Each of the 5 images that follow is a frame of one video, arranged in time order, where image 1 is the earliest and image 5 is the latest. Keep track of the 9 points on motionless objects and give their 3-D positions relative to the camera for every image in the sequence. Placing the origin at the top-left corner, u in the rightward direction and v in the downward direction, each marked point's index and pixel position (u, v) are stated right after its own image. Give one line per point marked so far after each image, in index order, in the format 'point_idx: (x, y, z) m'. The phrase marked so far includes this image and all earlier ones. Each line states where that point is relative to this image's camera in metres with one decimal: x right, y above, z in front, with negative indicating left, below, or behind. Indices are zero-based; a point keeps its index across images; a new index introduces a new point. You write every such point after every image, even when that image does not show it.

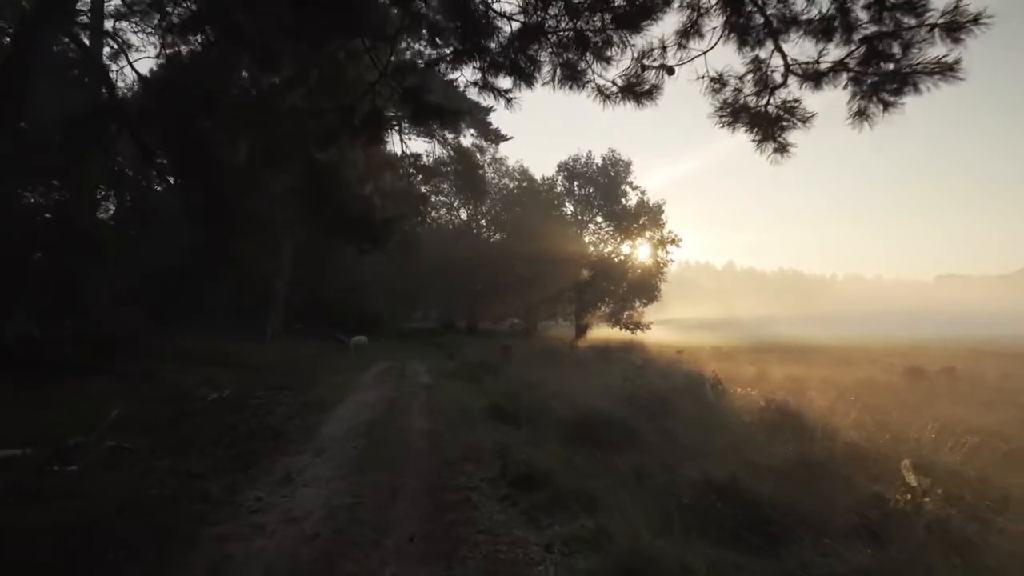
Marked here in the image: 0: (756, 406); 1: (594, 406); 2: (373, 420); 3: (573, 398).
0: (+5.4, -2.7, +15.9) m
1: (+1.7, -2.5, +14.9) m
2: (-2.9, -2.8, +15.0) m
3: (+1.4, -2.6, +16.4) m
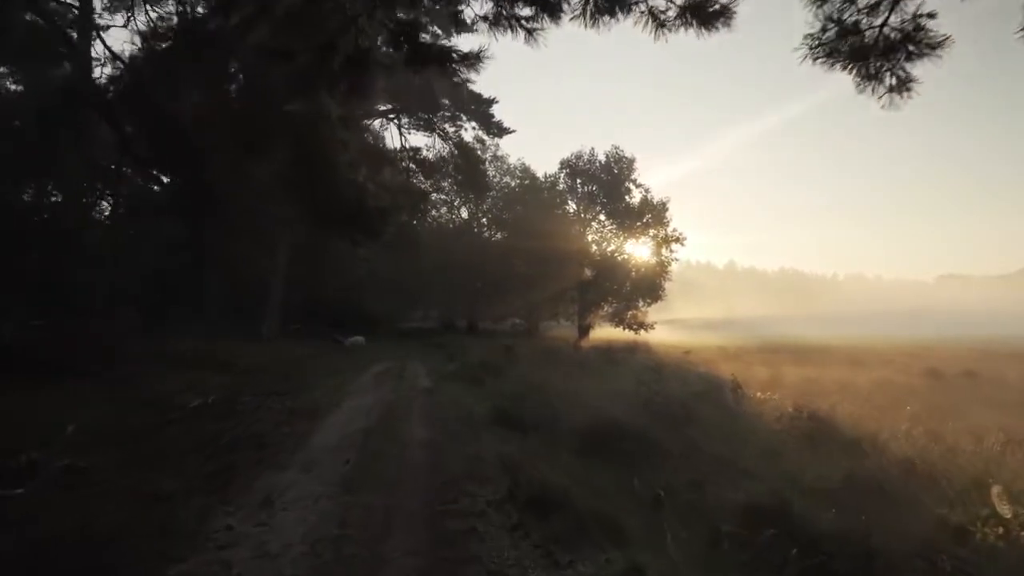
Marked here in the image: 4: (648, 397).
0: (+5.5, -2.6, +14.7) m
1: (+1.9, -2.4, +13.7) m
2: (-2.8, -2.7, +13.8) m
3: (+1.5, -2.5, +15.2) m
4: (+3.0, -2.4, +15.4) m
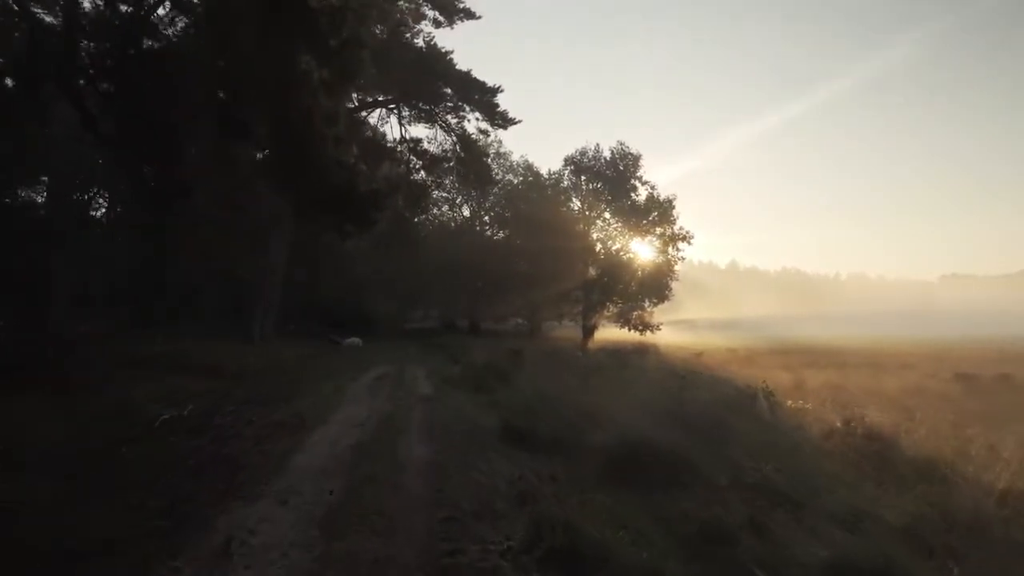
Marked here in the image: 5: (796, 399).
0: (+5.7, -2.6, +13.0) m
1: (+2.1, -2.4, +12.1) m
2: (-2.6, -2.7, +12.1) m
3: (+1.7, -2.5, +13.6) m
4: (+3.2, -2.3, +13.8) m
5: (+7.3, -2.9, +18.6) m
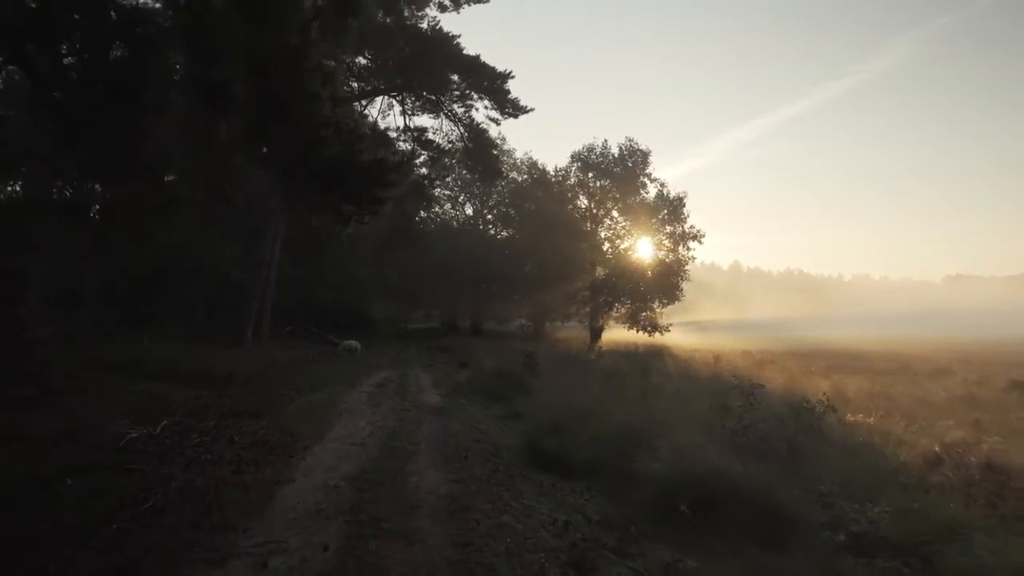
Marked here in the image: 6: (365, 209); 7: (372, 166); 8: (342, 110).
0: (+6.2, -2.5, +10.9) m
1: (+2.5, -2.3, +10.0) m
2: (-2.1, -2.6, +10.1) m
3: (+2.2, -2.5, +11.5) m
4: (+3.6, -2.3, +11.7) m
5: (+7.8, -2.9, +16.5) m
6: (-2.7, +1.5, +12.7) m
7: (-2.4, +2.2, +12.2) m
8: (-3.0, +3.1, +12.4) m
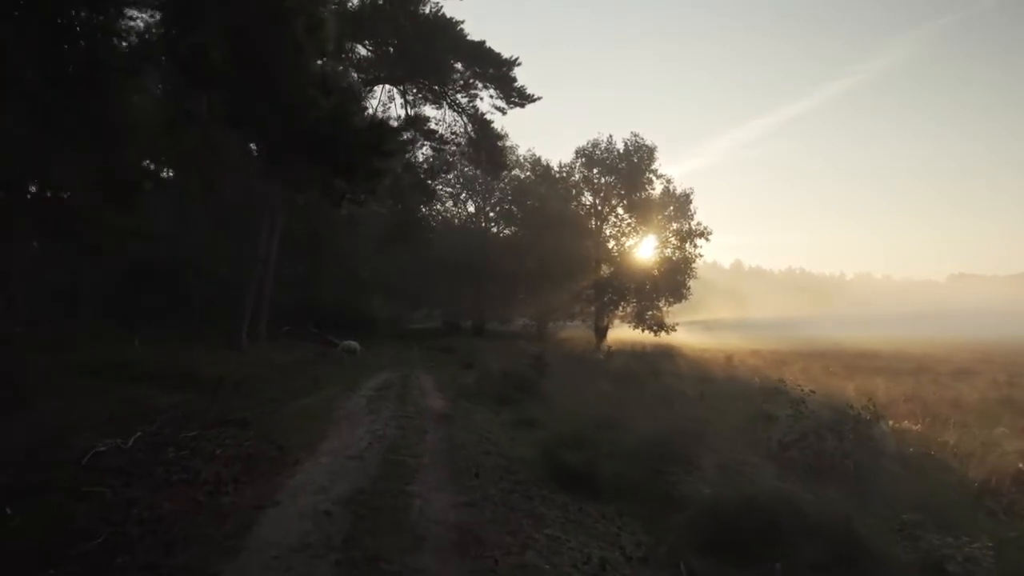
0: (+6.4, -2.4, +9.6) m
1: (+2.8, -2.2, +8.6) m
2: (-1.9, -2.5, +8.7) m
3: (+2.4, -2.4, +10.2) m
4: (+3.9, -2.2, +10.4) m
5: (+8.1, -2.8, +15.1) m
6: (-2.4, +1.6, +11.4) m
7: (-2.2, +2.3, +10.9) m
8: (-2.8, +3.2, +11.1) m
